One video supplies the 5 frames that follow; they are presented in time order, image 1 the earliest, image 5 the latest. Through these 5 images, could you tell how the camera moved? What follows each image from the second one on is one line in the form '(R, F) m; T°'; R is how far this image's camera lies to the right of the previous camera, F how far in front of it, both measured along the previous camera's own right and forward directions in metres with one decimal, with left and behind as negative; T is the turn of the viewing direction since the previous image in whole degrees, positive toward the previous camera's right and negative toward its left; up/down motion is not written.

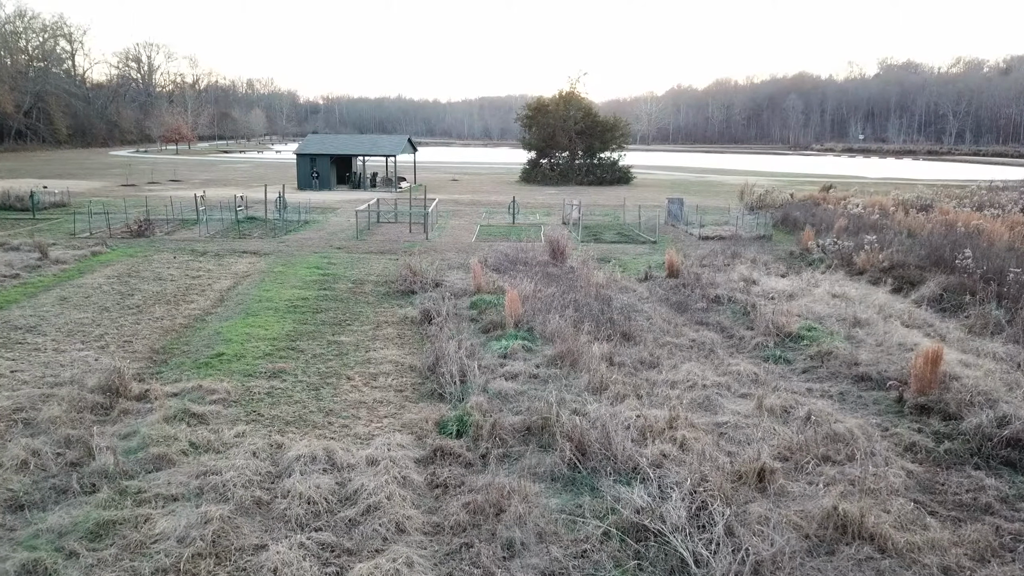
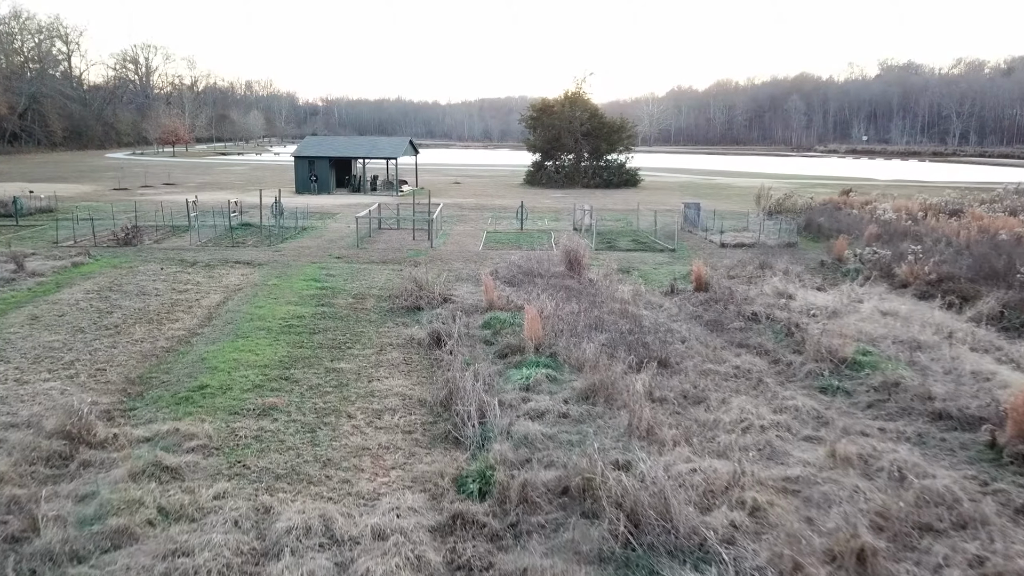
(-0.2, +1.0) m; 0°
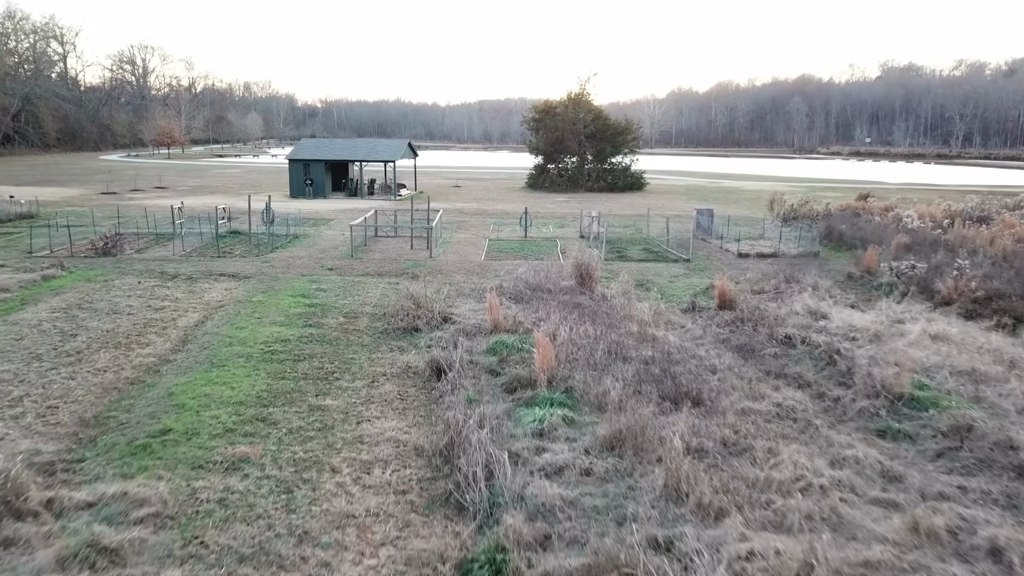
(-0.1, +1.0) m; 0°
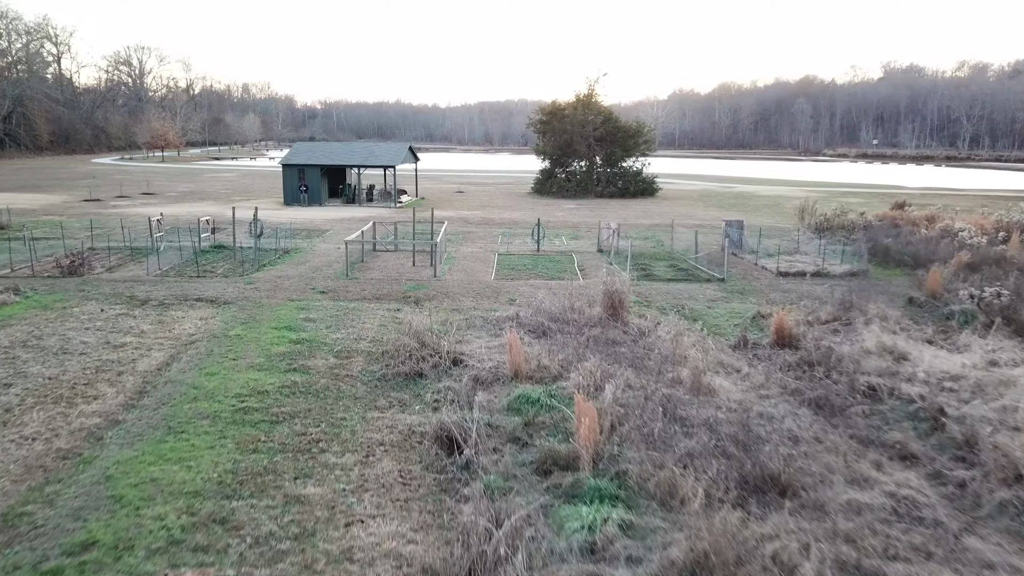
(-0.3, +1.7) m; 0°
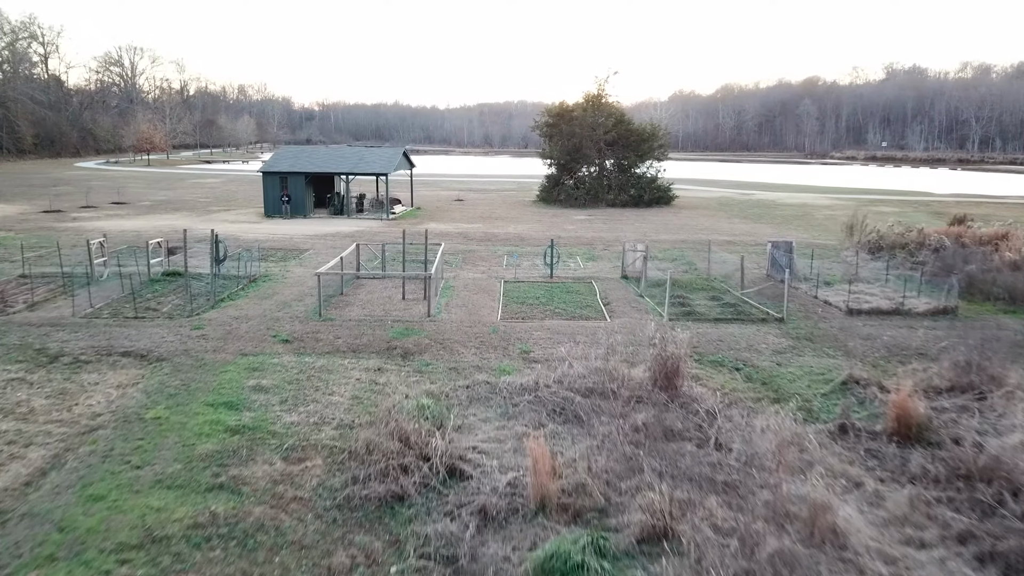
(-0.2, +2.7) m; 0°
